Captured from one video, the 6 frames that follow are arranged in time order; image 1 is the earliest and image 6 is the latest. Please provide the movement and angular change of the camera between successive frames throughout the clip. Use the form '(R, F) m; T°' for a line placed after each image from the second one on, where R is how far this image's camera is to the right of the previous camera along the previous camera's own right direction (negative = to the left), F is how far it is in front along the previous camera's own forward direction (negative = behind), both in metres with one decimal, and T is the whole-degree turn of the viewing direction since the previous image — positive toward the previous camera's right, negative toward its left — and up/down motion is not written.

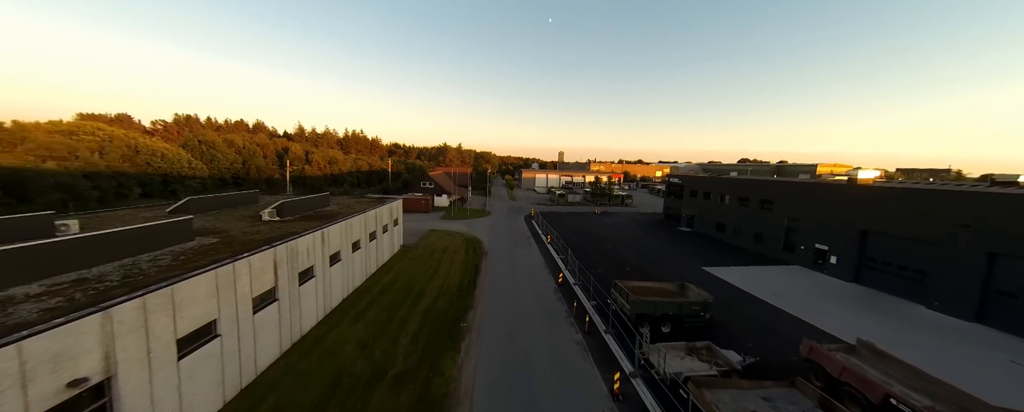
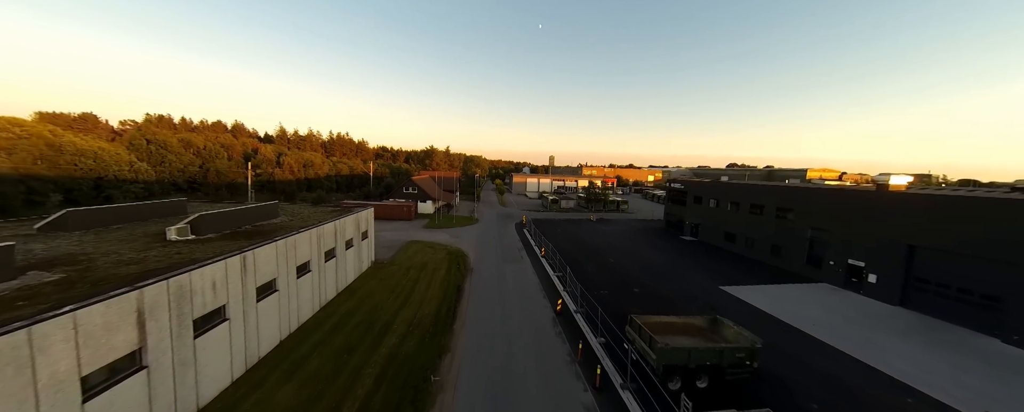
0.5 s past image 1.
(+0.1, +2.9) m; +2°
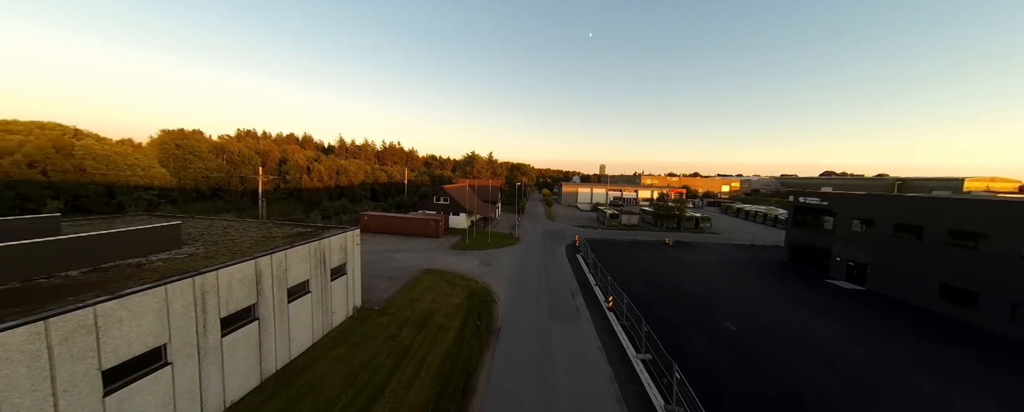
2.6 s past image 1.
(-0.2, +7.4) m; -9°
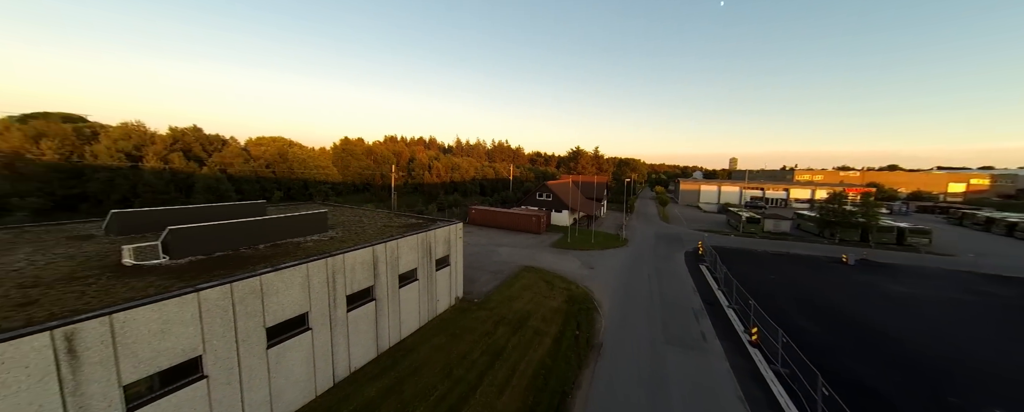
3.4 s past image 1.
(-0.1, +1.1) m; -19°
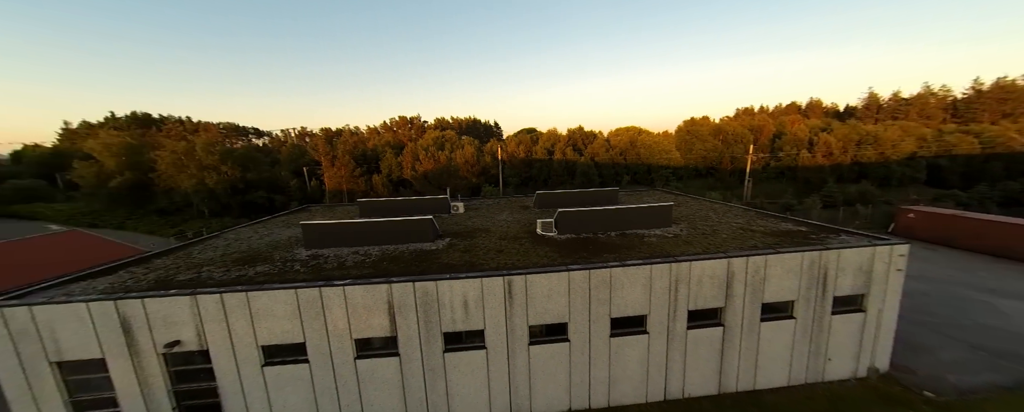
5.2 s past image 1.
(-1.2, +1.3) m; -58°
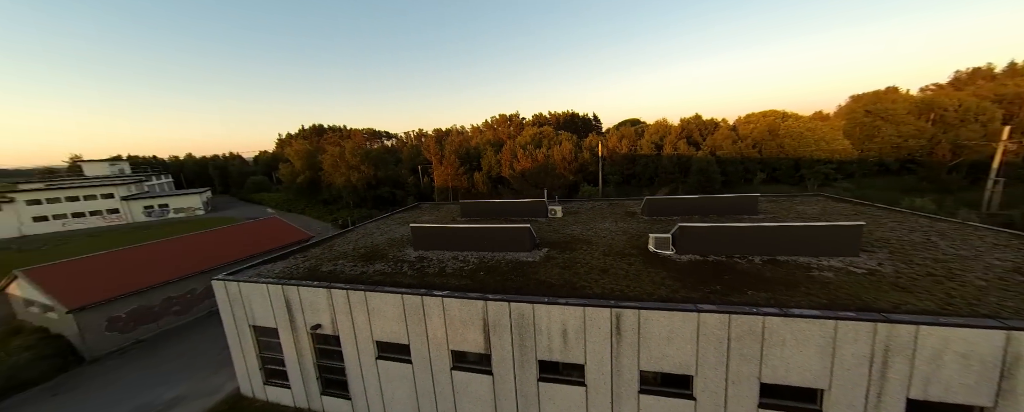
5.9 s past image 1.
(-0.3, +1.2) m; -18°
